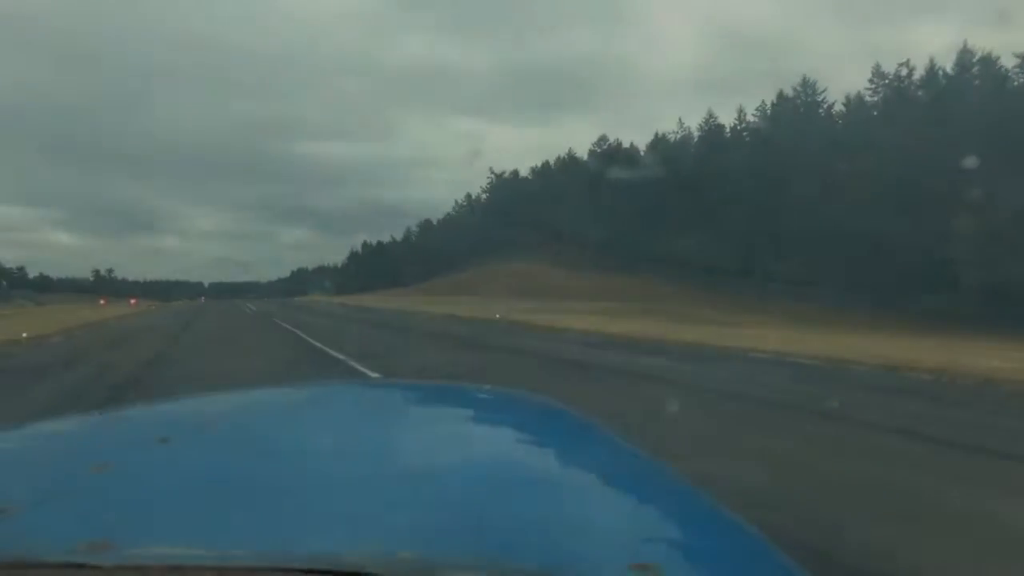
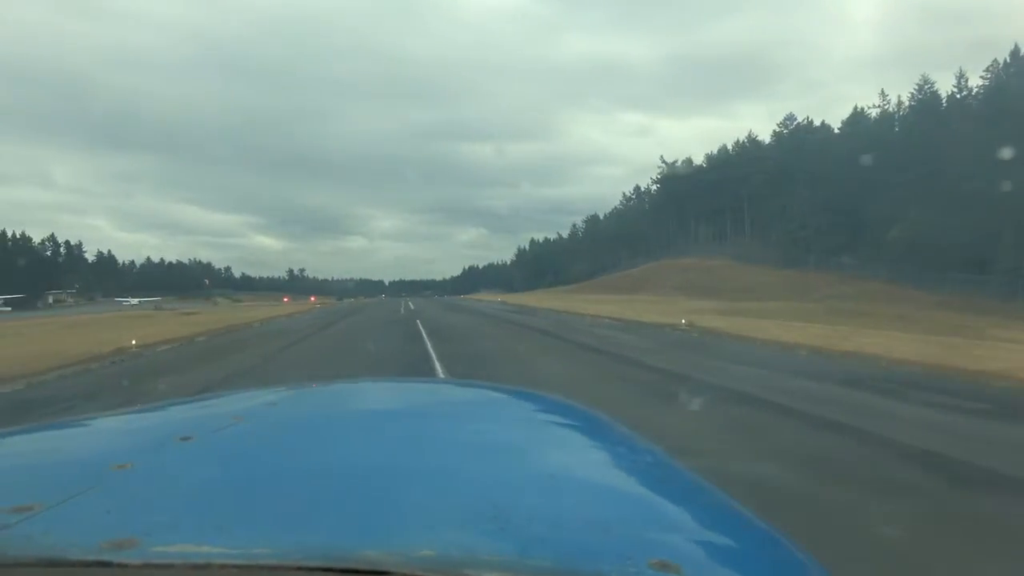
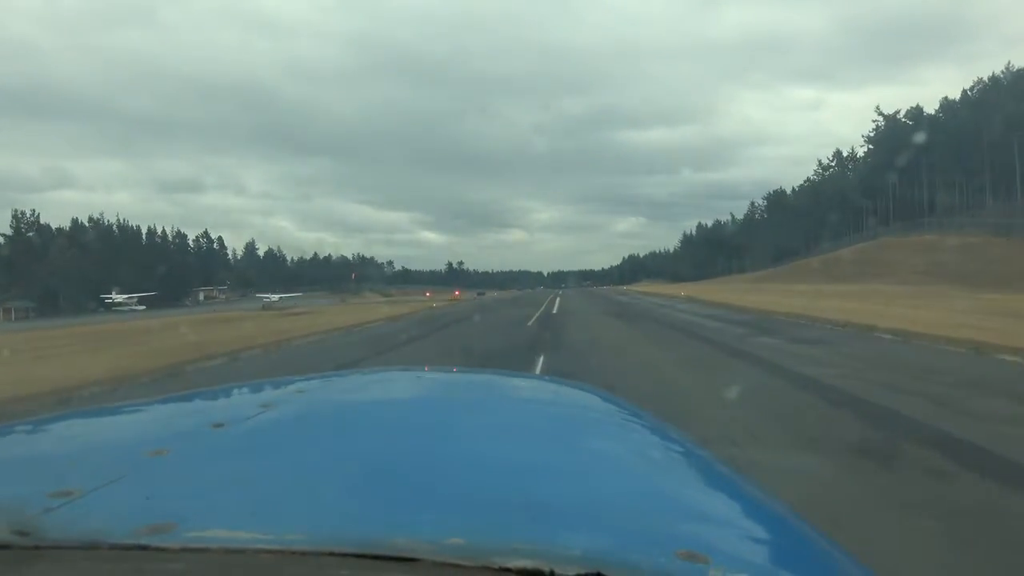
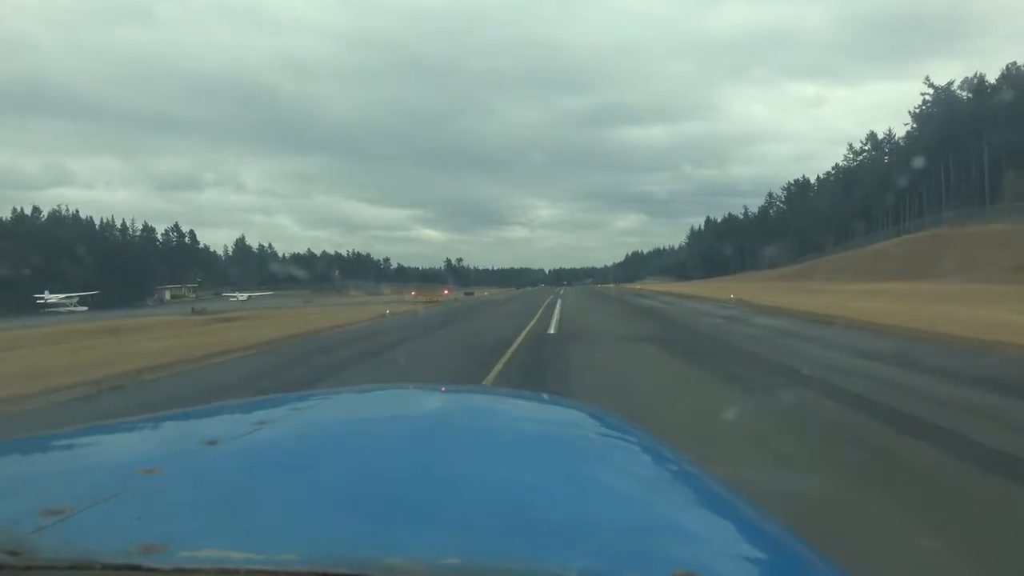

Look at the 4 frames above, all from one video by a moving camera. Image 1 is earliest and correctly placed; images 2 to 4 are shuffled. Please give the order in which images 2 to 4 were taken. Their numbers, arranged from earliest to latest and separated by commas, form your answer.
2, 3, 4
